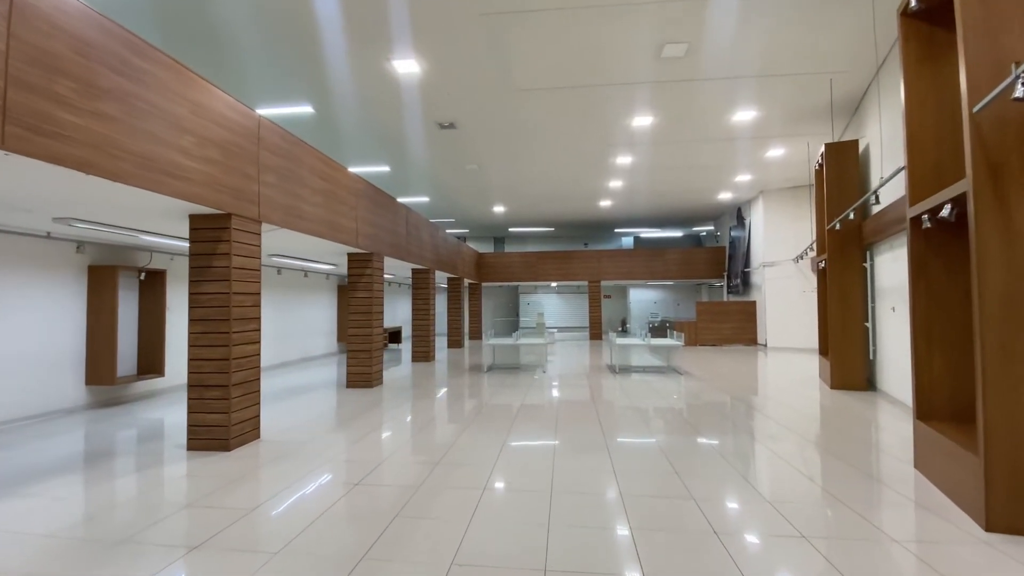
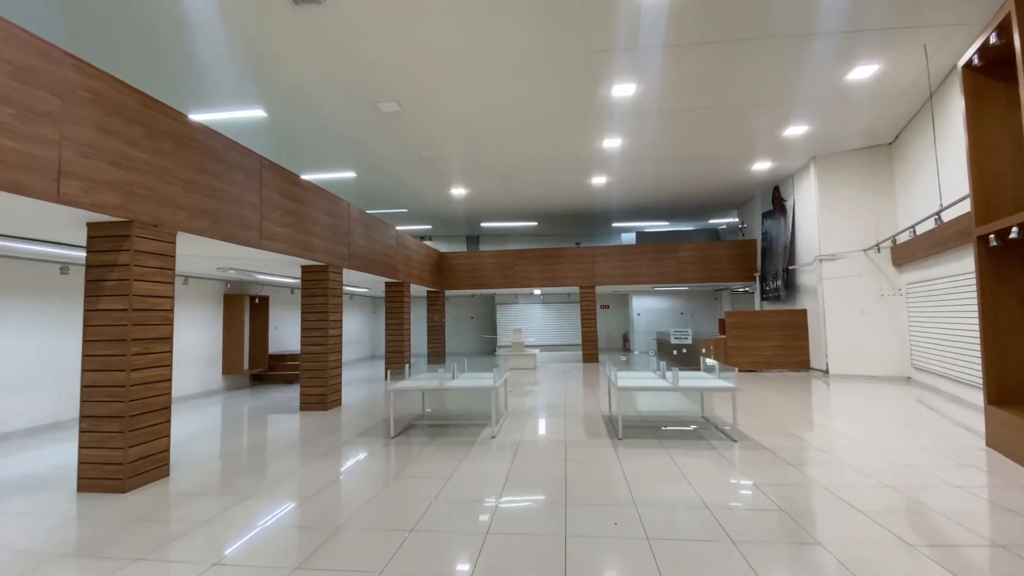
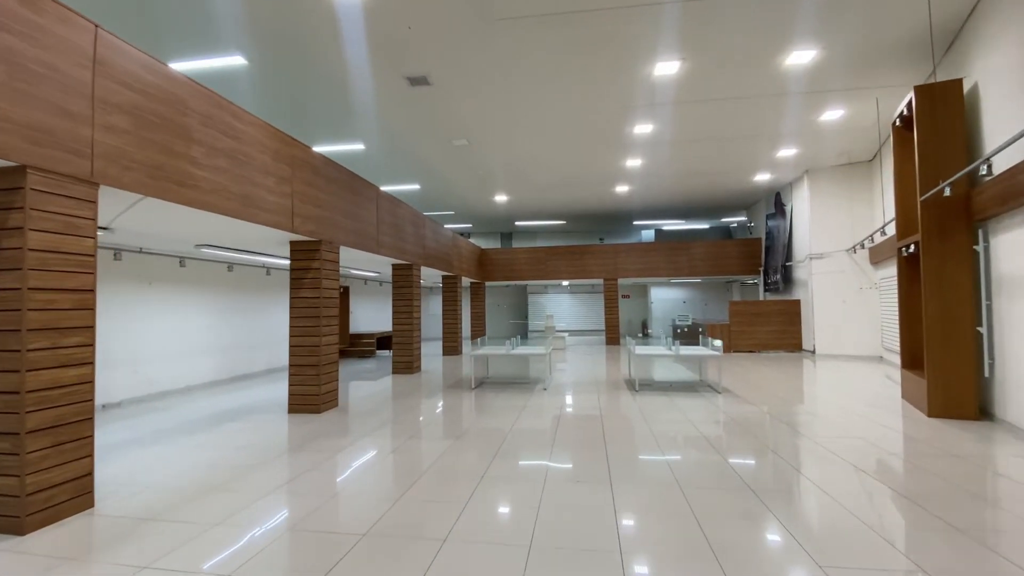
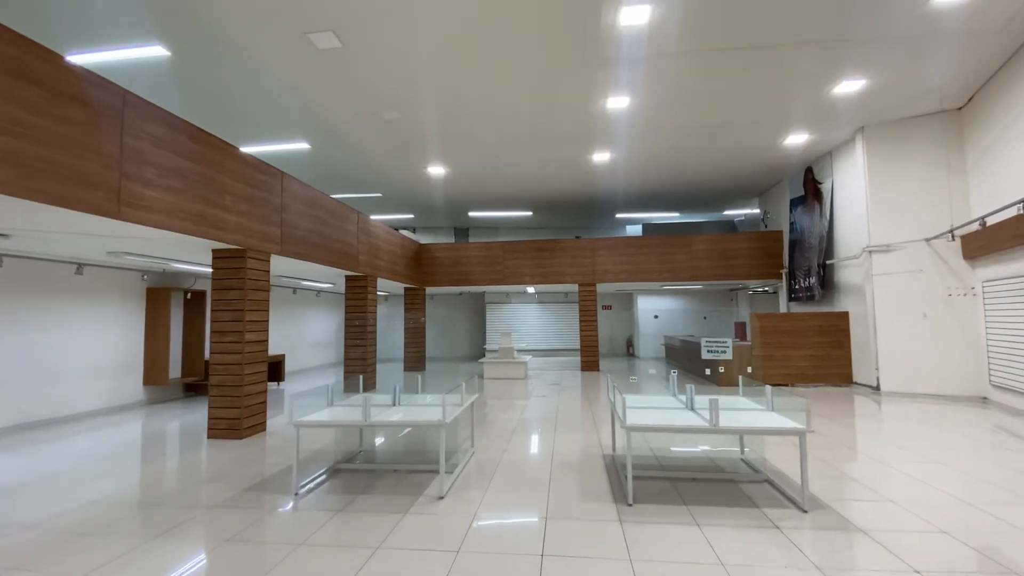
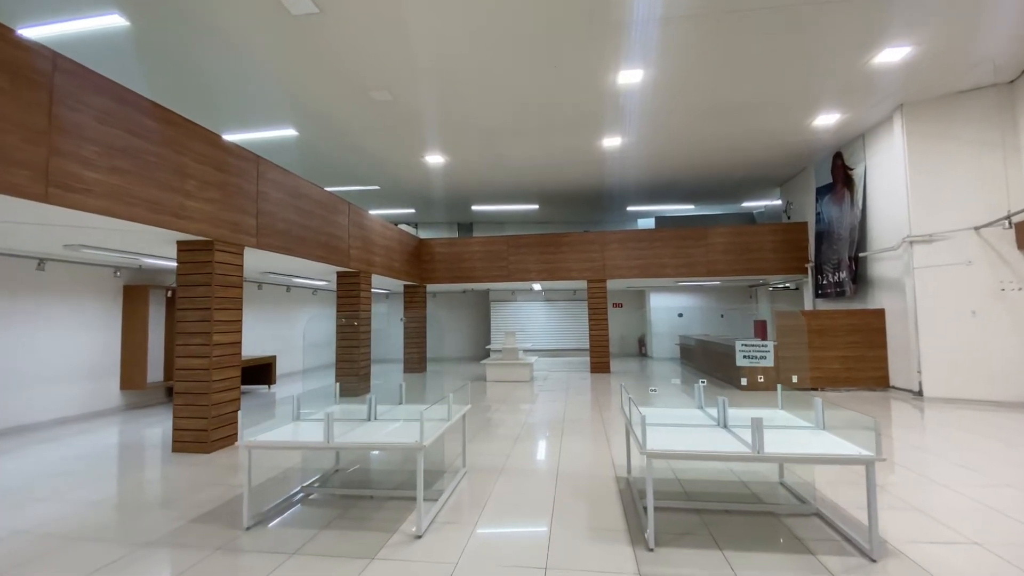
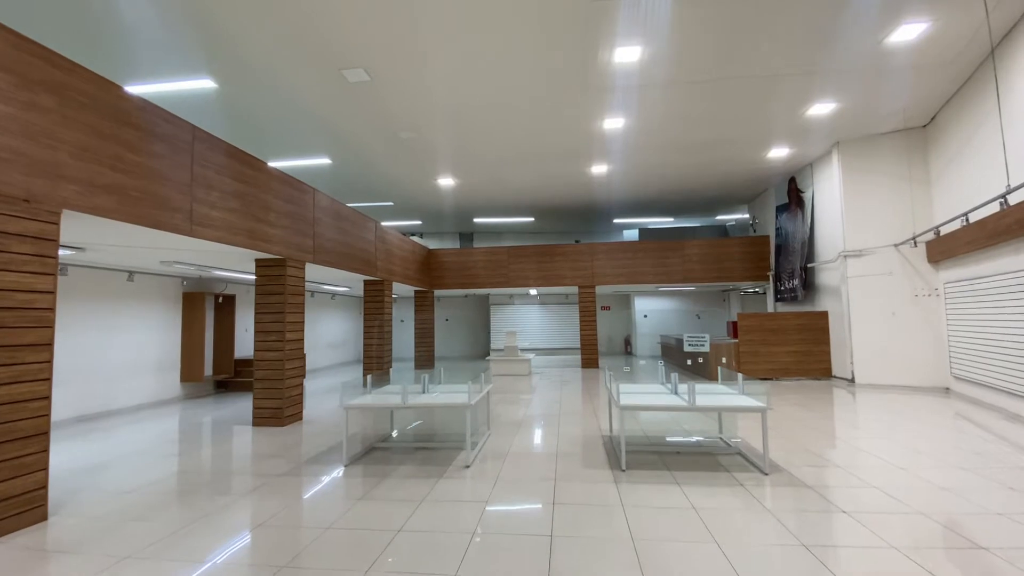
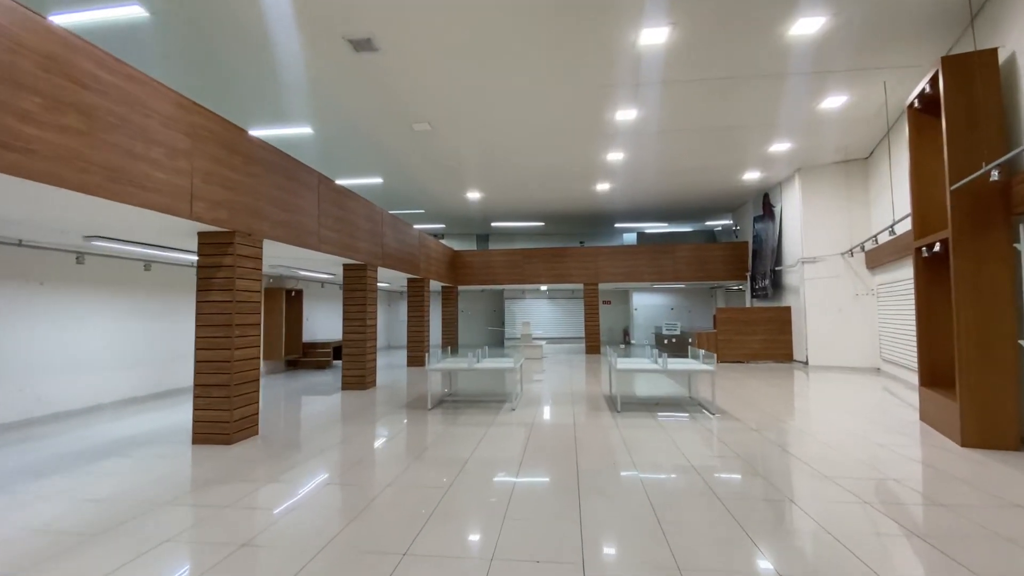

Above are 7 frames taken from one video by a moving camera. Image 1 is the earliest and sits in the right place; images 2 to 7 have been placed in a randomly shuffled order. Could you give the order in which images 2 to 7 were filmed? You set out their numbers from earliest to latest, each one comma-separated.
3, 7, 2, 6, 4, 5
